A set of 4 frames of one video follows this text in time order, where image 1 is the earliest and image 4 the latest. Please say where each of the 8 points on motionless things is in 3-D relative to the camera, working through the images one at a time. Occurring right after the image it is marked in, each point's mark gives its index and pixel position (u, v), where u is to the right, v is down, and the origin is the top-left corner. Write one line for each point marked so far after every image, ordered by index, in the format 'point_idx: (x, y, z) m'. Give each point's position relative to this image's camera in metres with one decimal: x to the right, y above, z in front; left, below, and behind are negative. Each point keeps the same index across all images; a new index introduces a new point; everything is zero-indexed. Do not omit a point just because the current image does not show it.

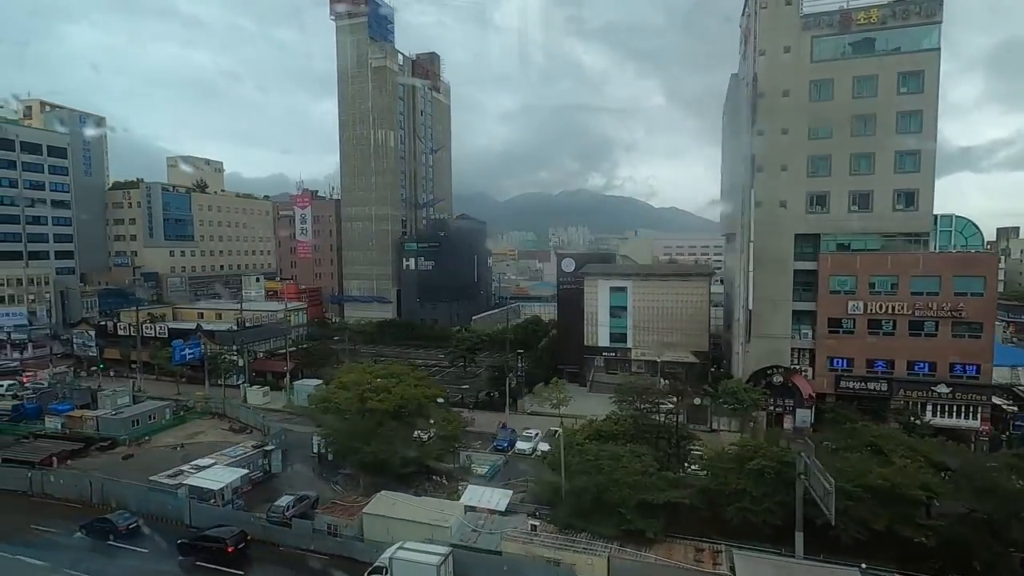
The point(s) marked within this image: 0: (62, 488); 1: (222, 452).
0: (-15.4, -6.8, +18.0) m
1: (-10.5, -5.9, +19.2) m
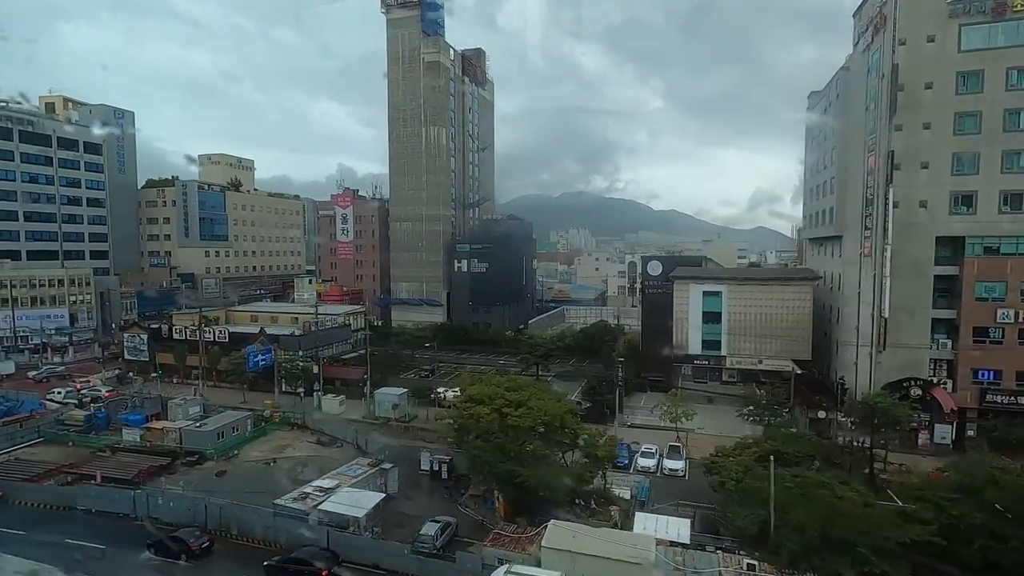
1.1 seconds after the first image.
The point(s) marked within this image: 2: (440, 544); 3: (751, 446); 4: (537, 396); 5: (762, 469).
0: (-10.6, -6.9, +16.4) m
1: (-5.8, -6.1, +17.6) m
2: (-2.0, -7.1, +14.6) m
3: (+7.4, -4.9, +16.4) m
4: (+0.9, -3.7, +17.8) m
5: (+6.9, -5.0, +14.6) m
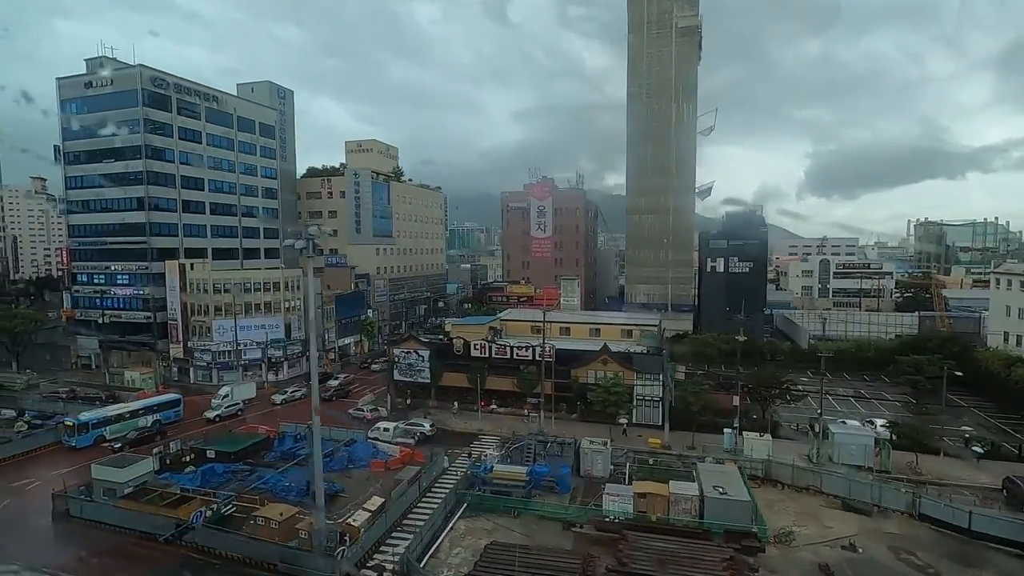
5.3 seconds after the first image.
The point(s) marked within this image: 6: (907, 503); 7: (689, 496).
0: (+8.8, -7.3, +10.1) m
1: (+13.6, -6.4, +11.3) m
2: (+17.4, -7.4, +8.4) m
3: (+26.8, -5.2, +10.1) m
4: (+20.3, -4.0, +11.6) m
5: (+26.3, -5.3, +8.3) m
6: (+12.5, -6.8, +16.8) m
7: (+5.3, -6.2, +15.9) m
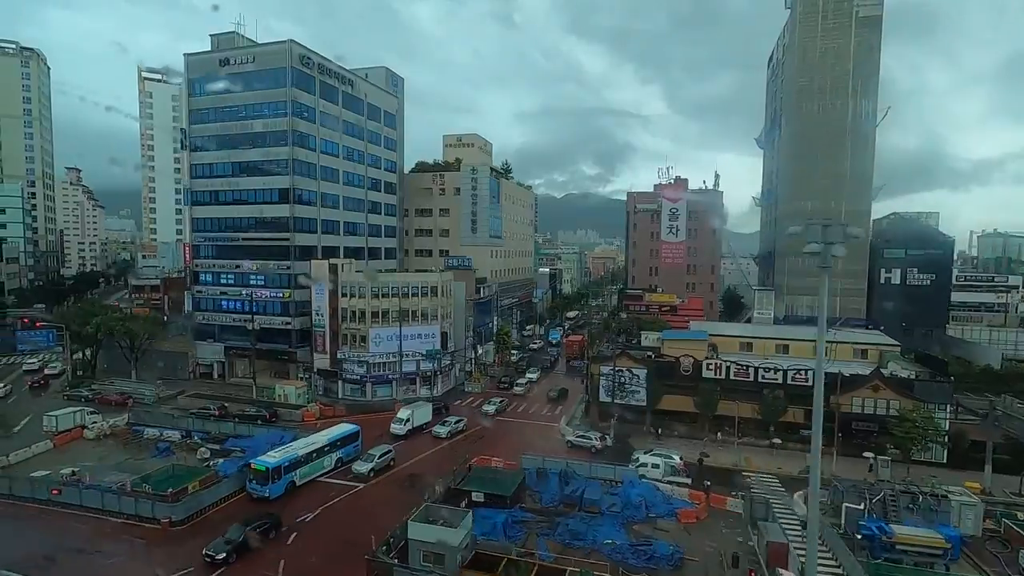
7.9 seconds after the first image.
0: (+19.6, -7.9, +6.8) m
1: (+24.5, -7.2, +8.1) m
2: (+28.2, -8.2, +5.2) m
3: (+37.7, -6.2, +7.0) m
4: (+31.2, -4.9, +8.4) m
5: (+37.2, -6.3, +5.2) m
6: (+23.3, -7.6, +13.6) m
7: (+16.1, -6.8, +12.5) m
